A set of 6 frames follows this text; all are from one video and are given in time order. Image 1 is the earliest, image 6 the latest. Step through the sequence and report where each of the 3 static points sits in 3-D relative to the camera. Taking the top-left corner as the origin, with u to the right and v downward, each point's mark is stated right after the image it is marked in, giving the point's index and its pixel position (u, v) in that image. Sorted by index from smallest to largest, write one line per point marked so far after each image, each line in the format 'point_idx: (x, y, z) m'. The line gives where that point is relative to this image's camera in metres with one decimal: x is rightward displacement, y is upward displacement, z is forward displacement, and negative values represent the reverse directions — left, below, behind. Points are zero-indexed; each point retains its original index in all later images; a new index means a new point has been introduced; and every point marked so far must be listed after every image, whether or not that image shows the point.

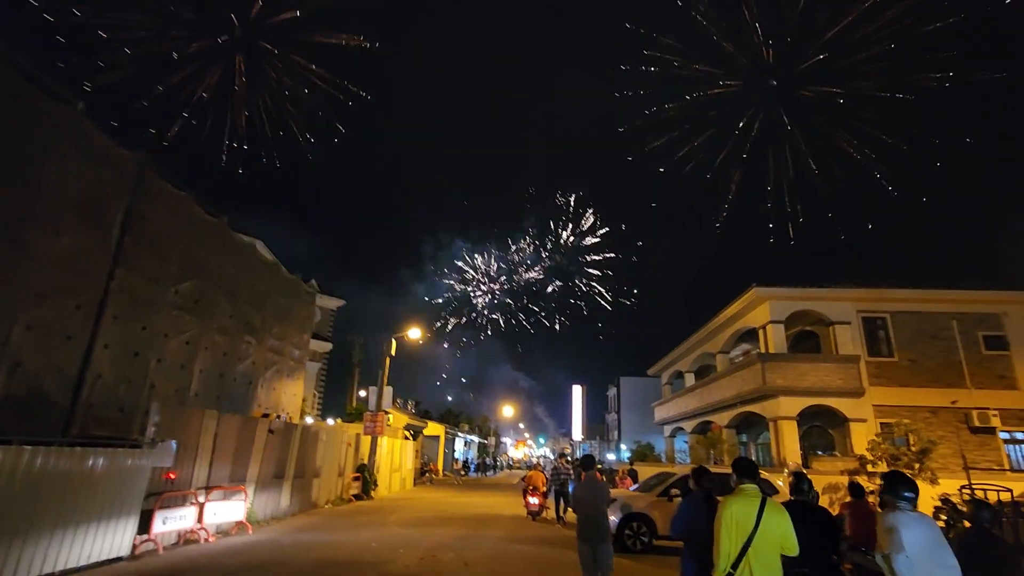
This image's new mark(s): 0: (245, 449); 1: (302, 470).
0: (-5.4, -3.3, +10.6) m
1: (-5.3, -4.6, +13.5) m
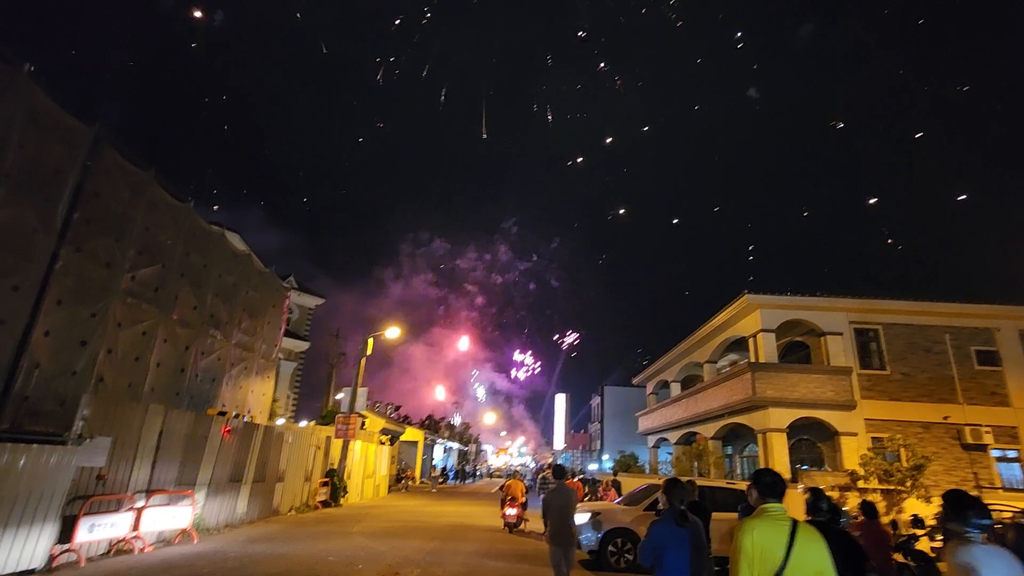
0: (-5.8, -3.0, +9.7) m
1: (-5.9, -4.4, +12.5) m
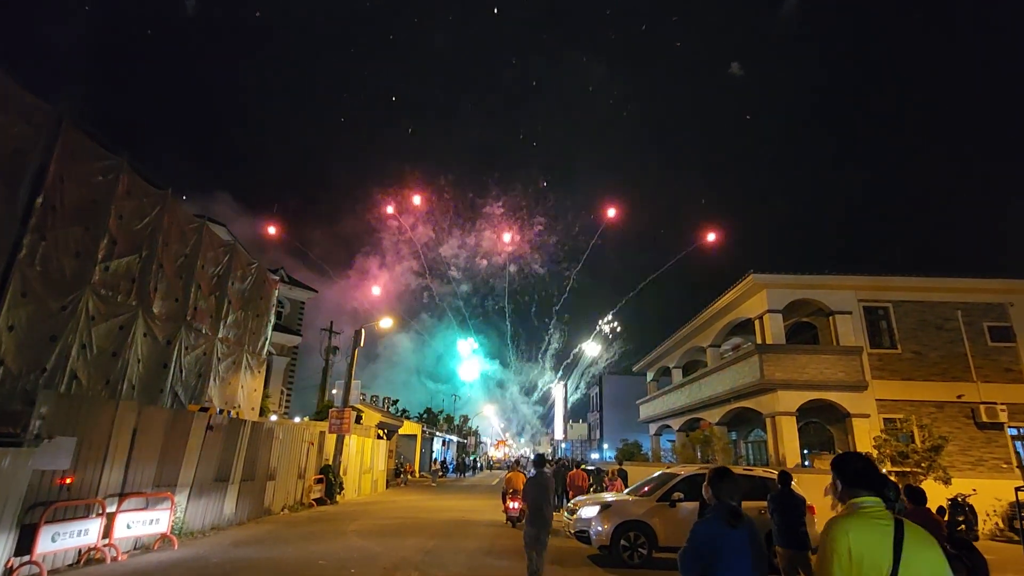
0: (-5.8, -2.8, +9.1) m
1: (-5.8, -4.1, +11.9) m
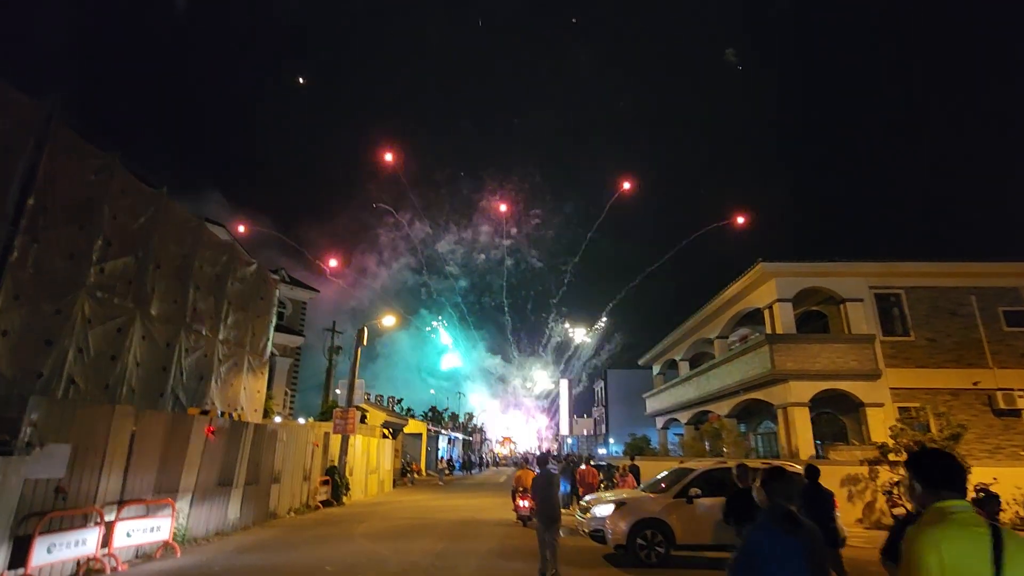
0: (-5.6, -2.8, +8.8) m
1: (-5.6, -4.1, +11.7) m
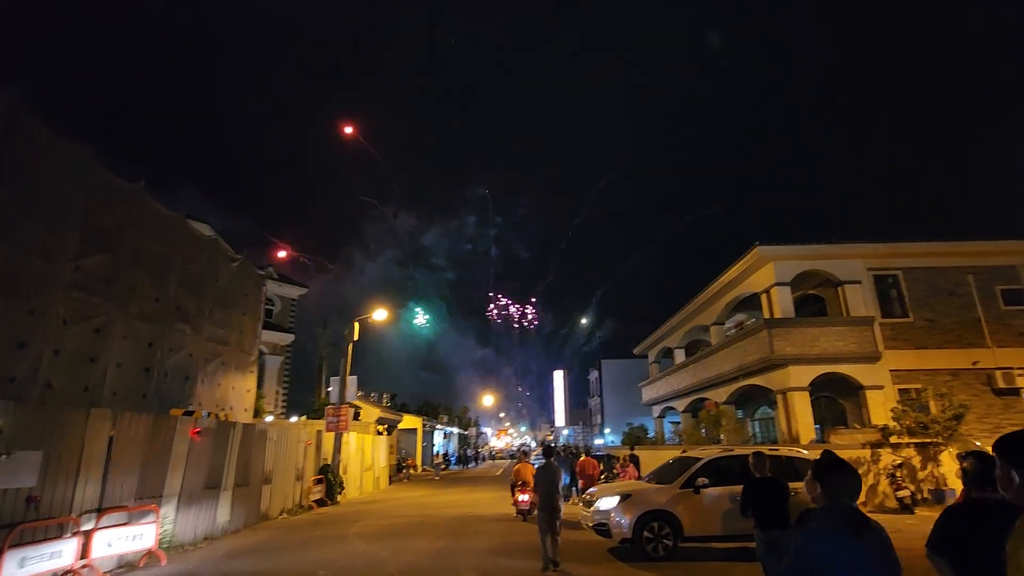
0: (-5.6, -2.7, +8.4) m
1: (-5.6, -4.0, +11.3) m
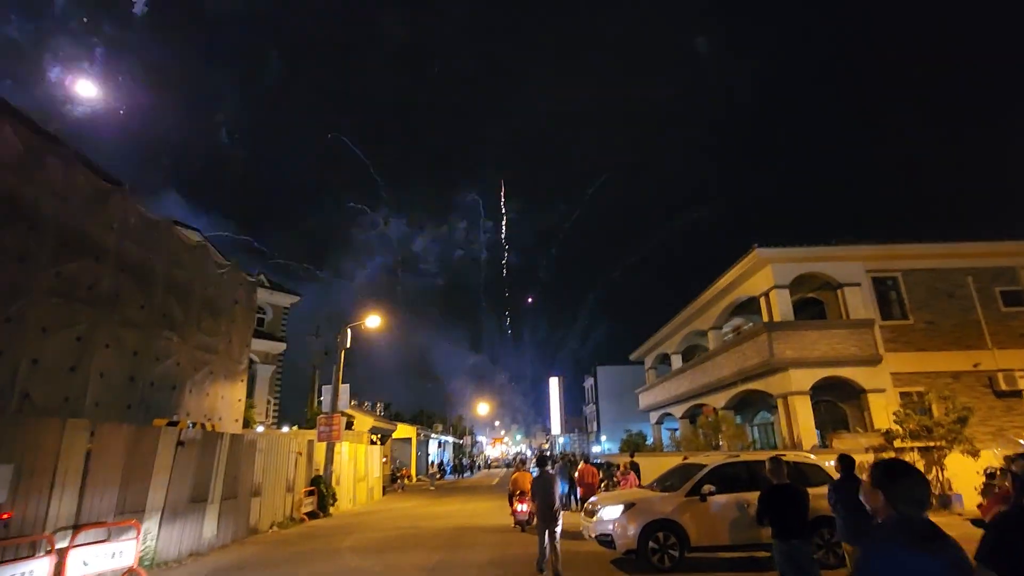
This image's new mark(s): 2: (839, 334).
0: (-5.6, -2.8, +8.0) m
1: (-5.7, -4.1, +10.9) m
2: (+9.1, -1.3, +14.8) m
